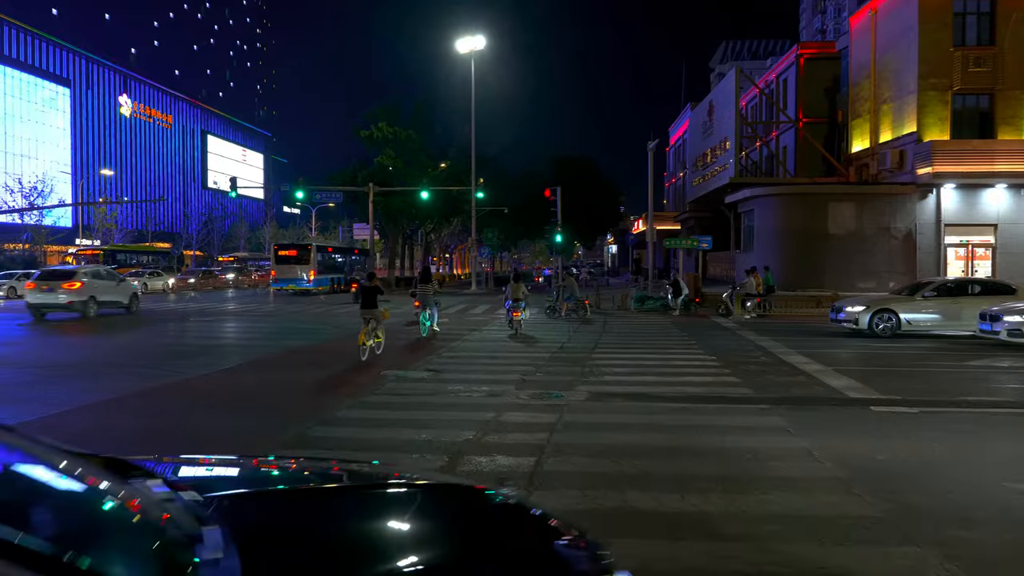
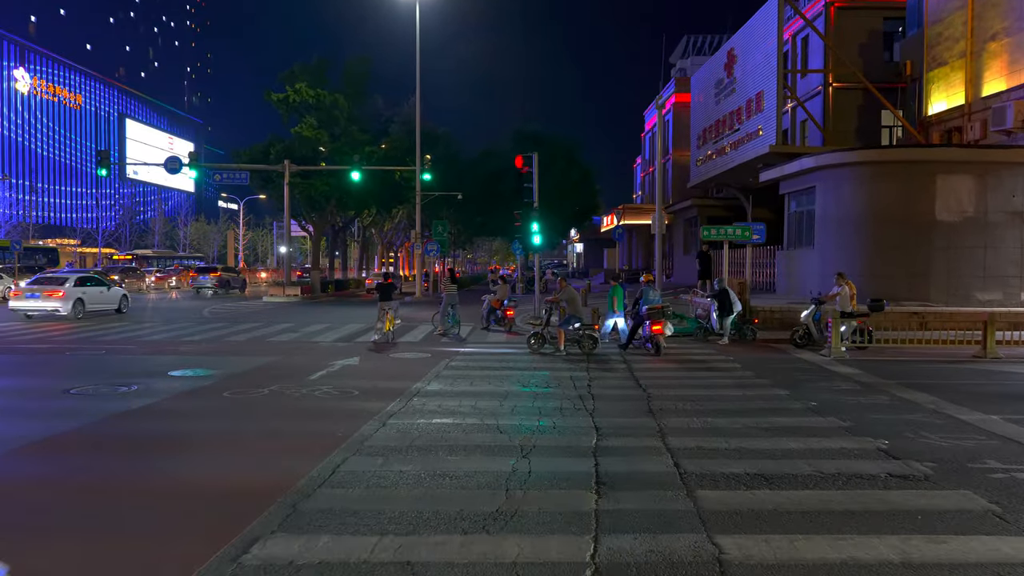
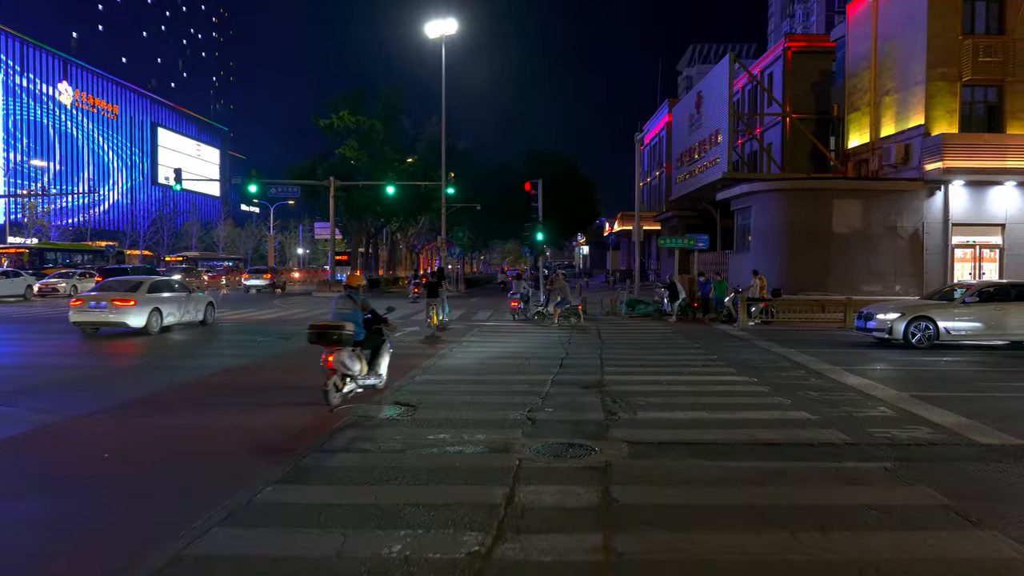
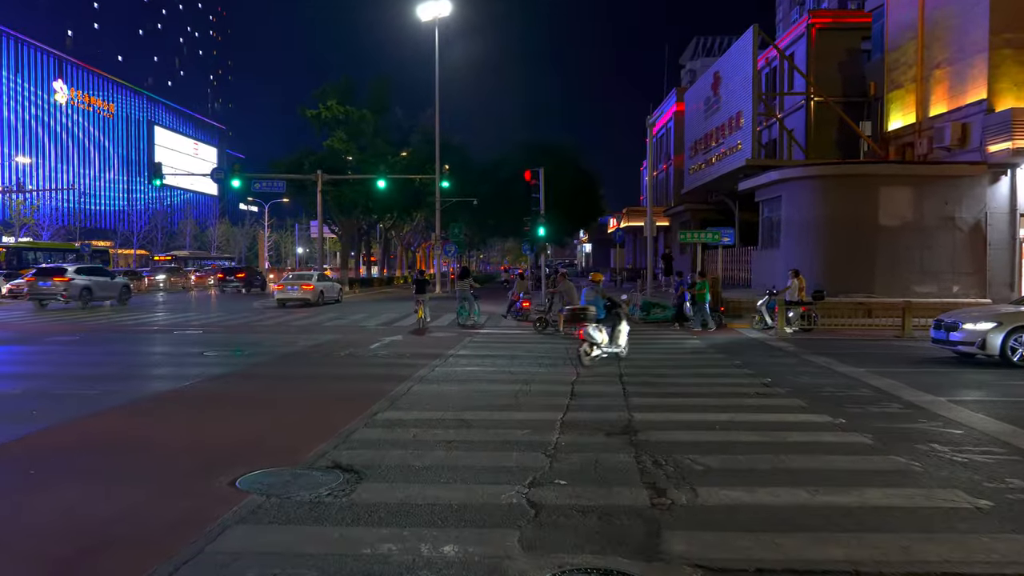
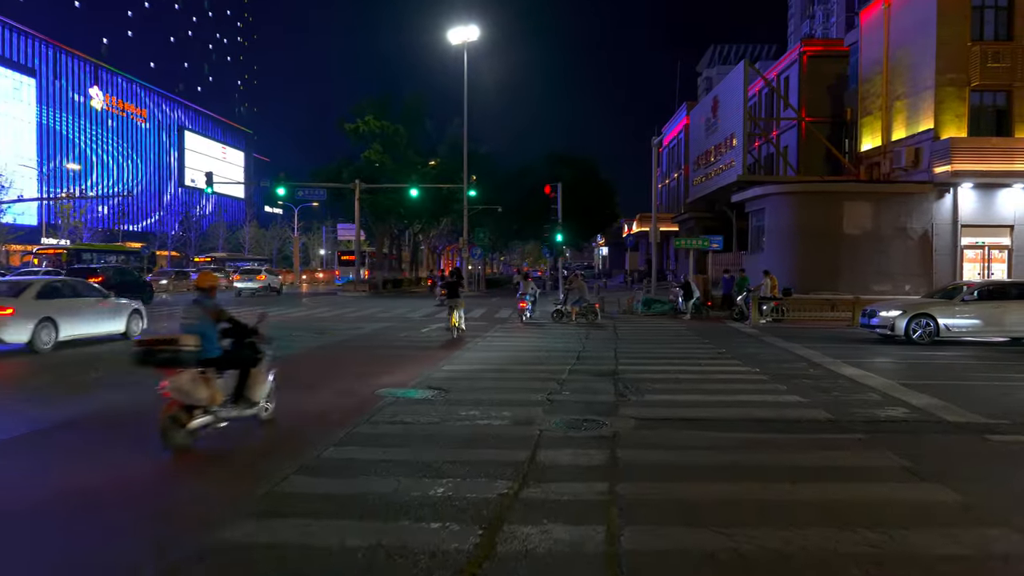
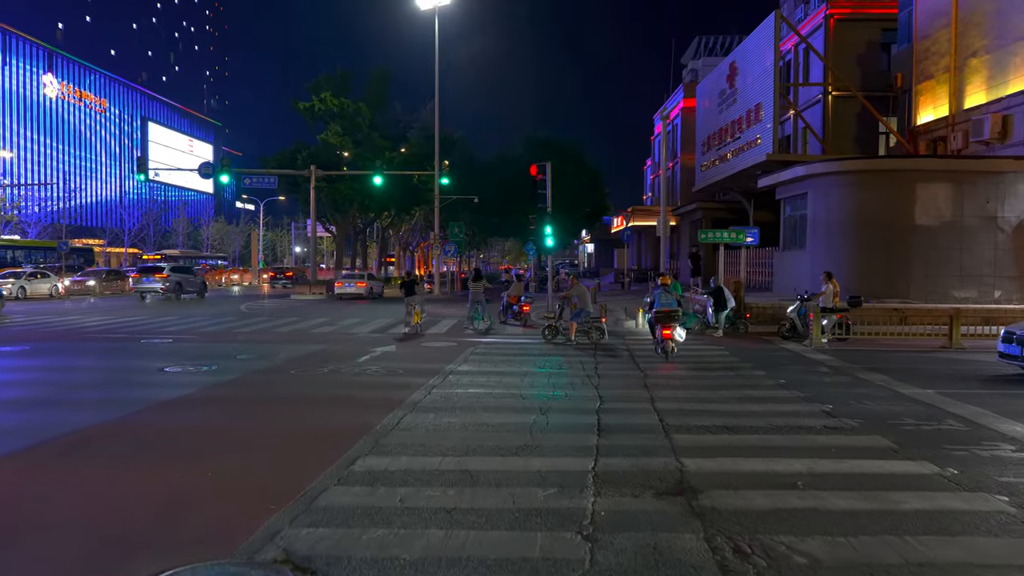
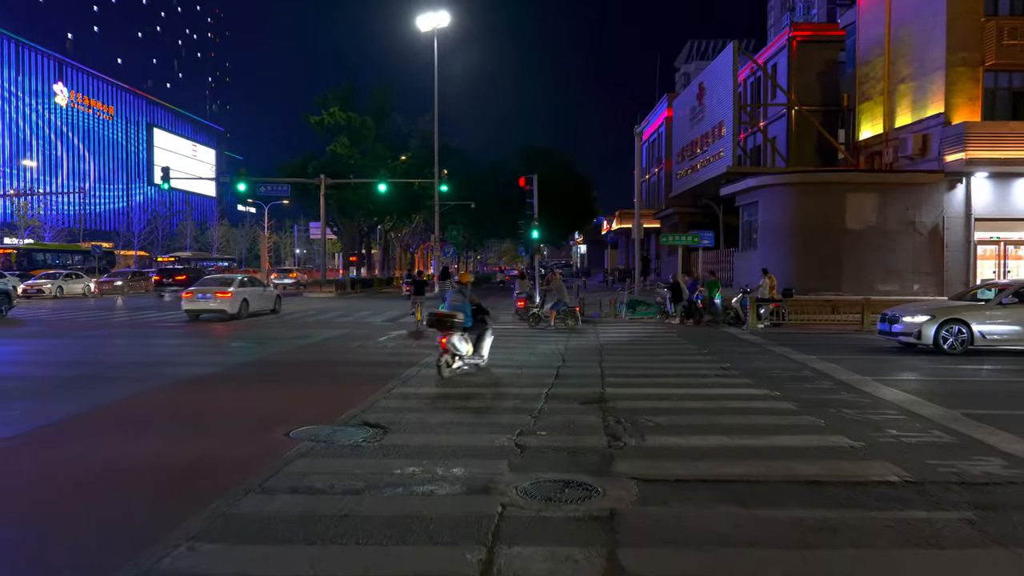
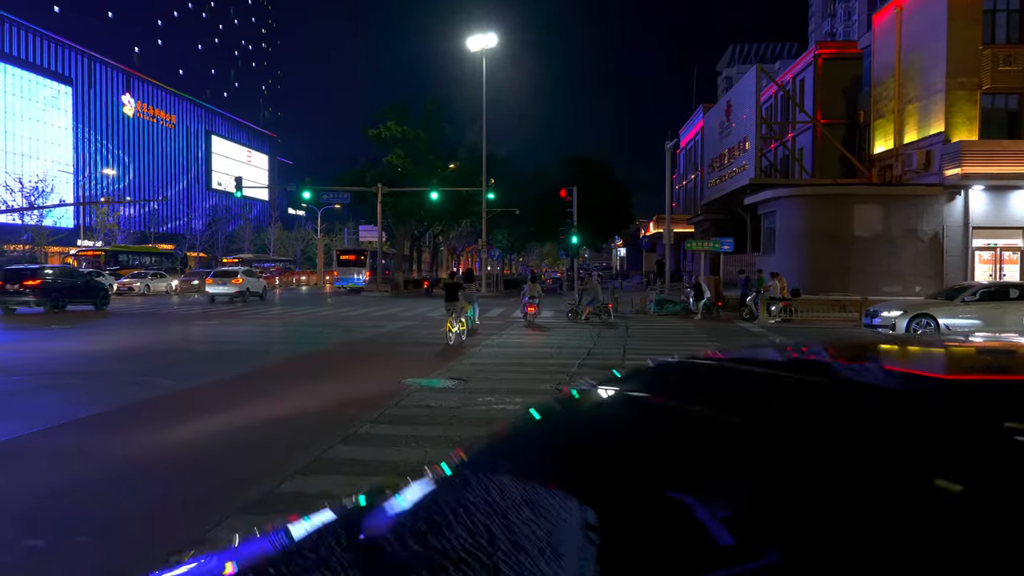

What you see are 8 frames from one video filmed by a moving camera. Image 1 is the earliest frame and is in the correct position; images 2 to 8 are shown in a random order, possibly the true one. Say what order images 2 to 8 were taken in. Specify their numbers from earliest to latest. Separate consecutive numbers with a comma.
8, 5, 3, 7, 4, 6, 2
